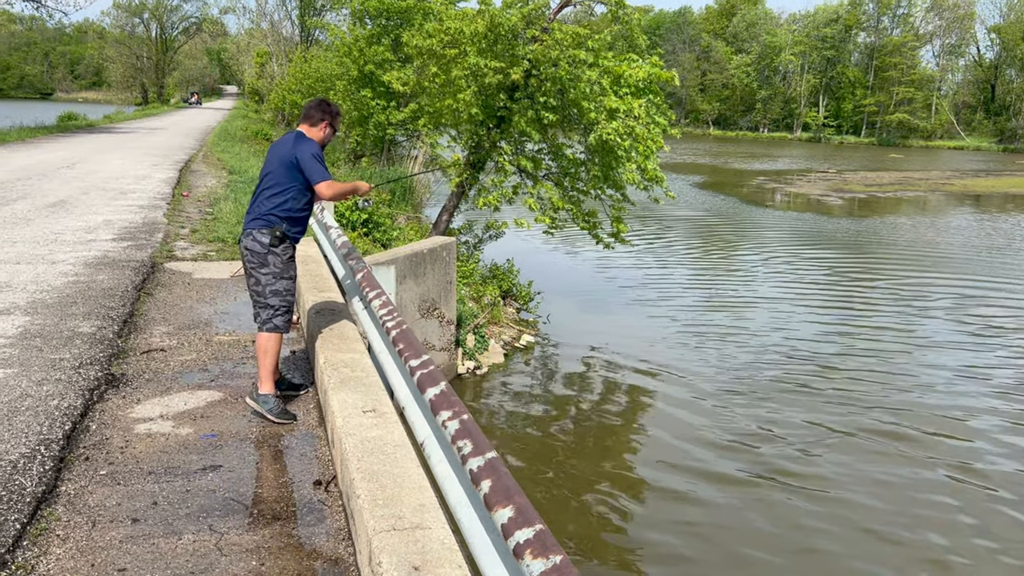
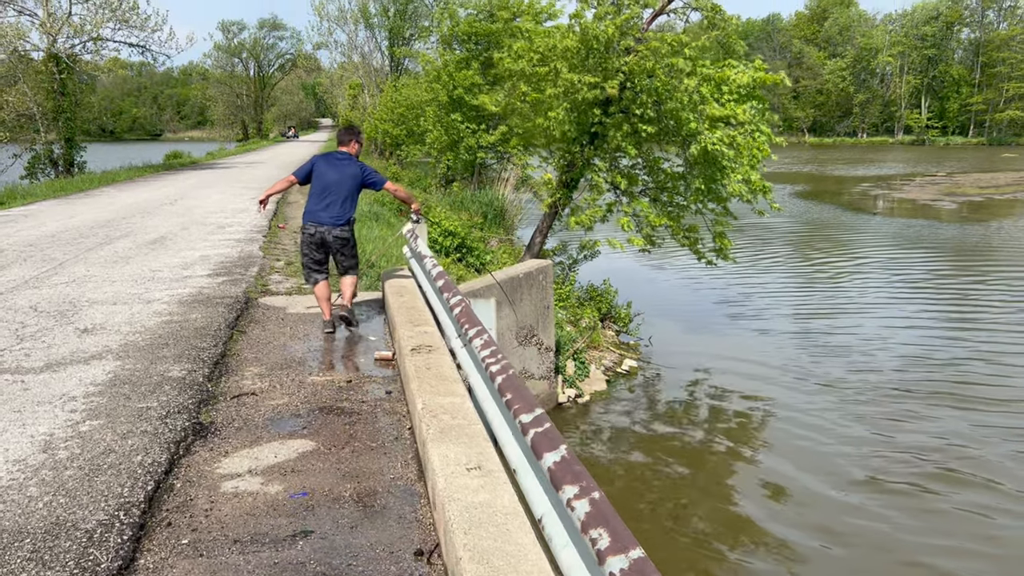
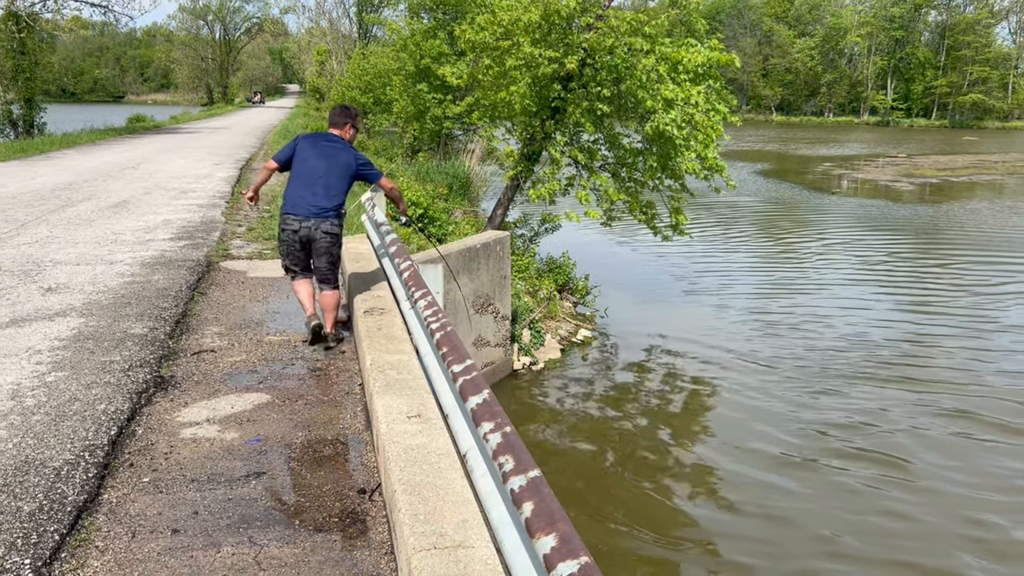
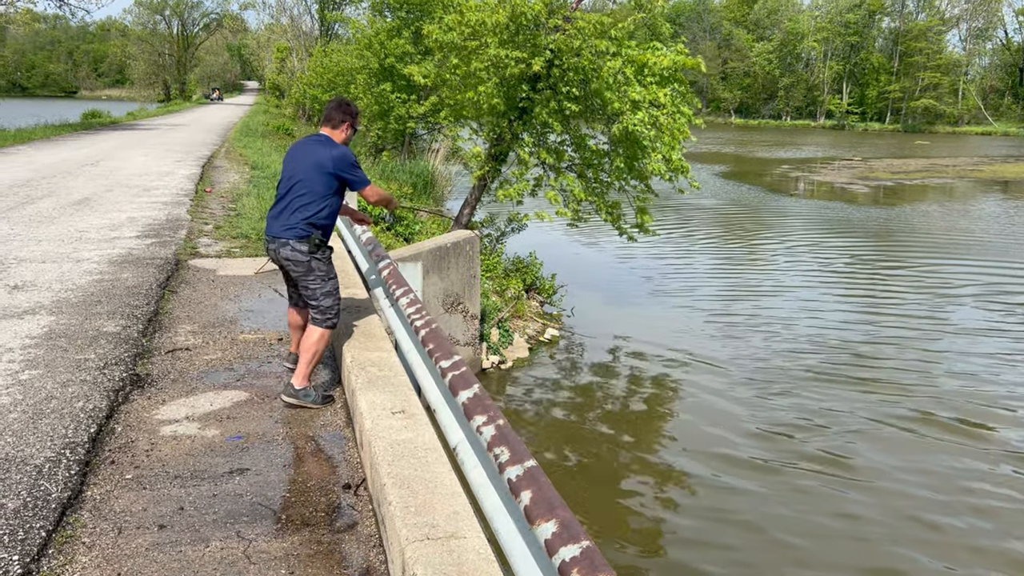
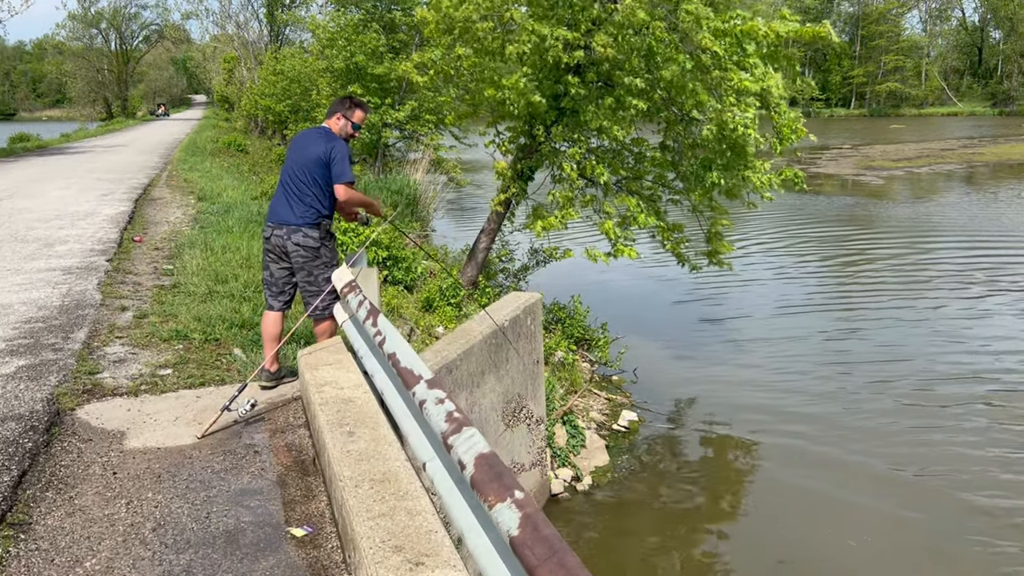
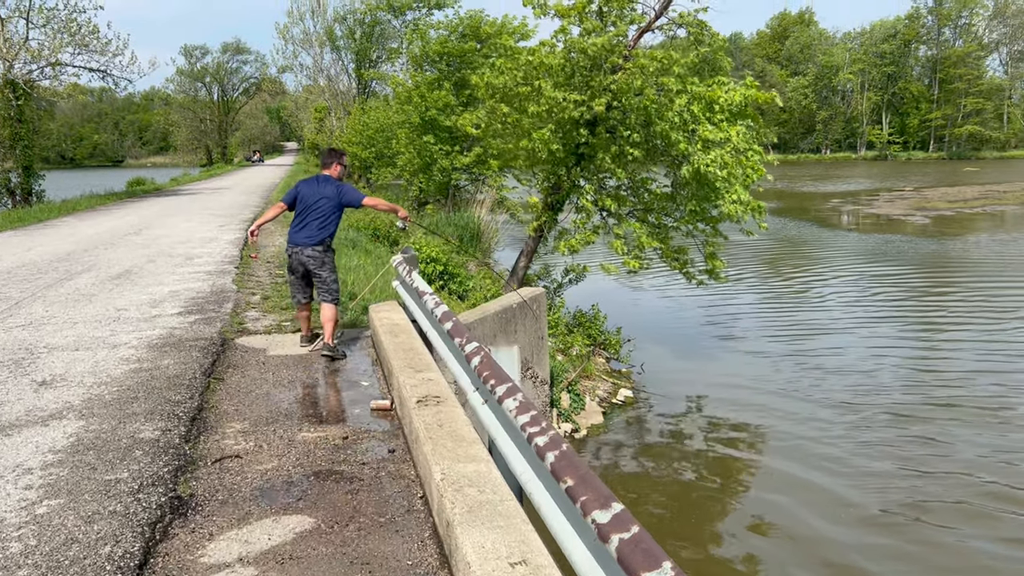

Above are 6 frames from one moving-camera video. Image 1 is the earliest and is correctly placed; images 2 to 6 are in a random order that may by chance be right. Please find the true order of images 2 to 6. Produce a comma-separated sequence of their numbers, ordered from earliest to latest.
4, 3, 2, 6, 5
